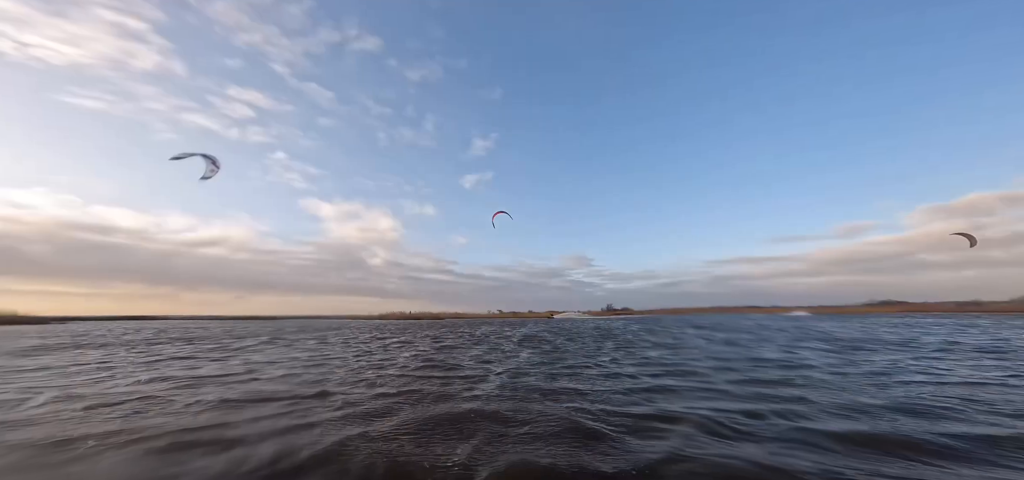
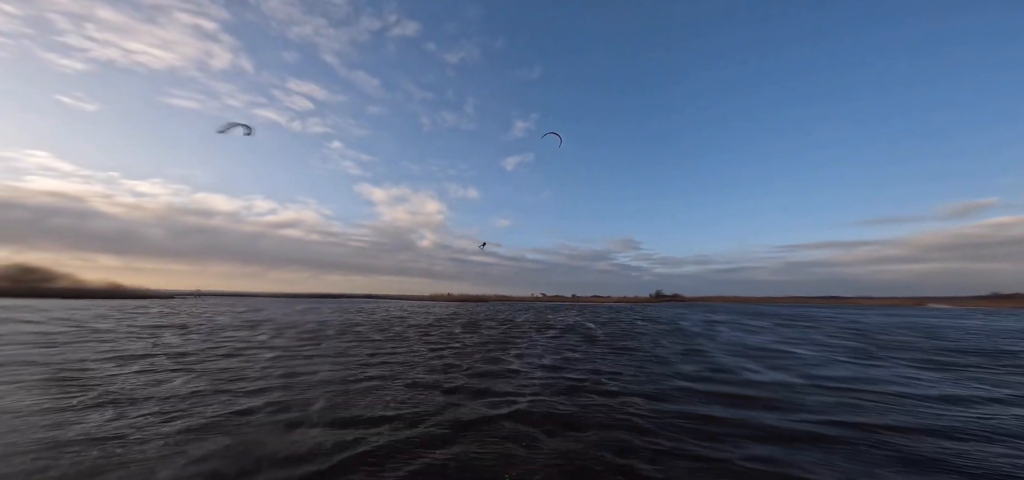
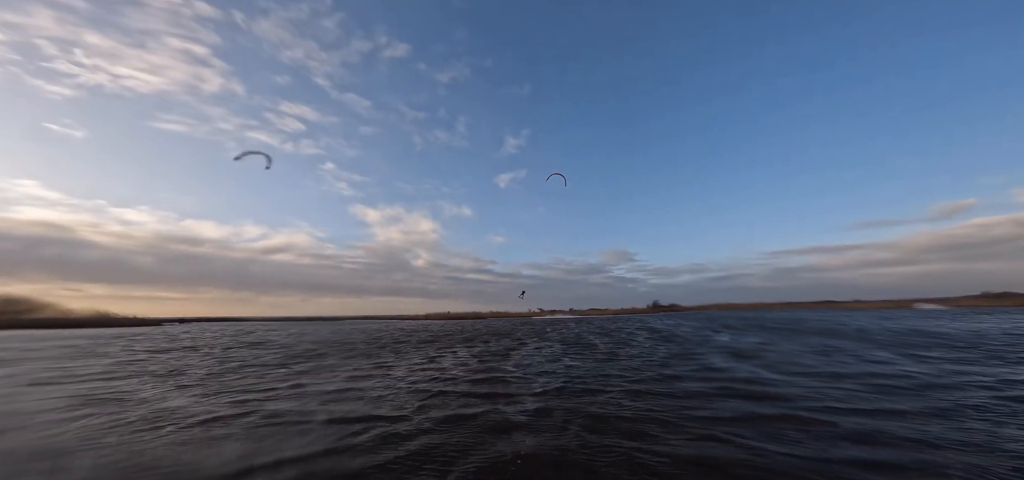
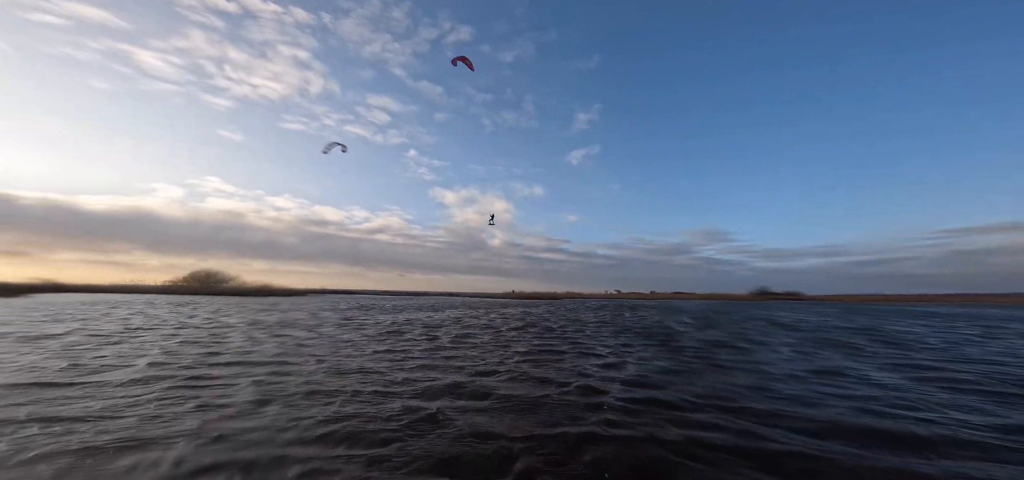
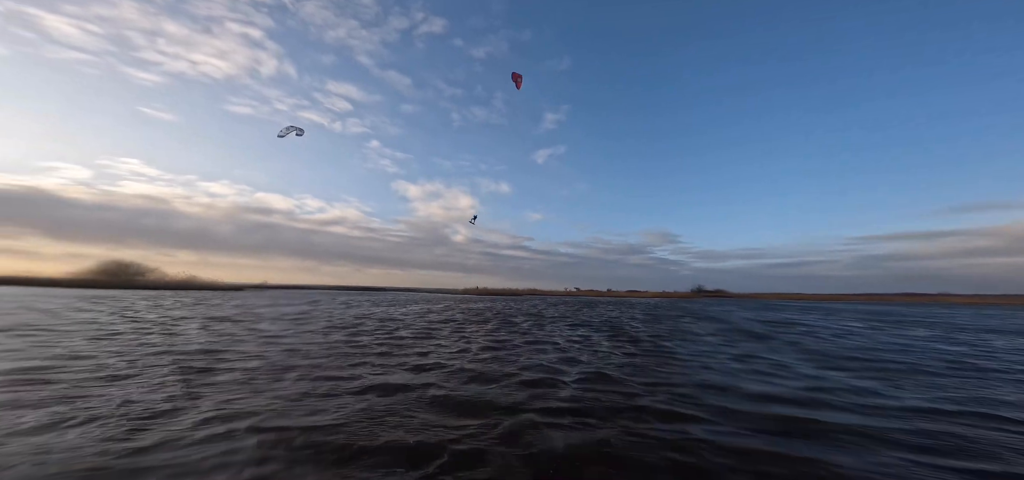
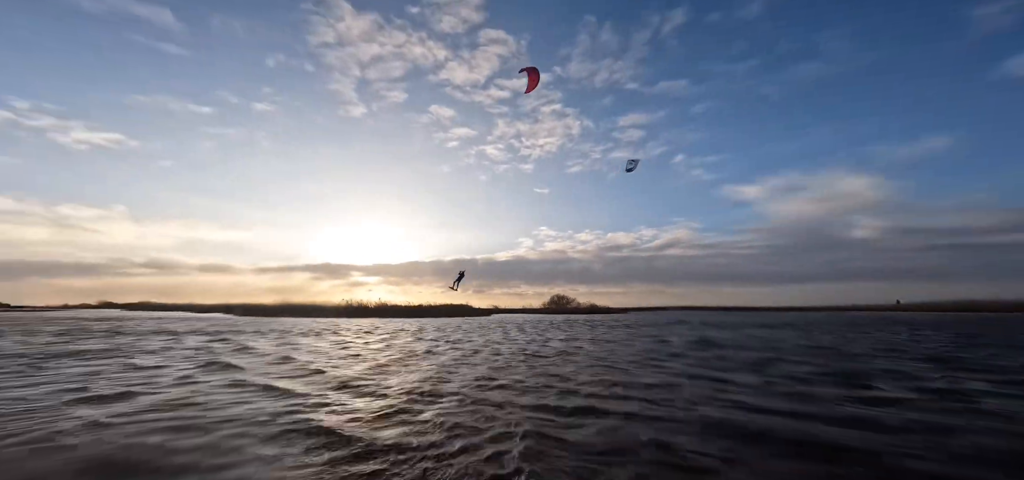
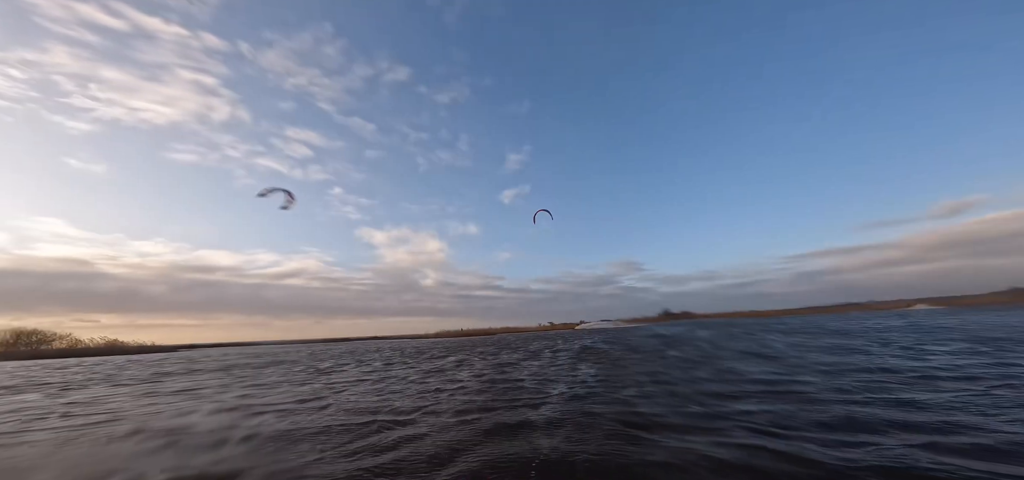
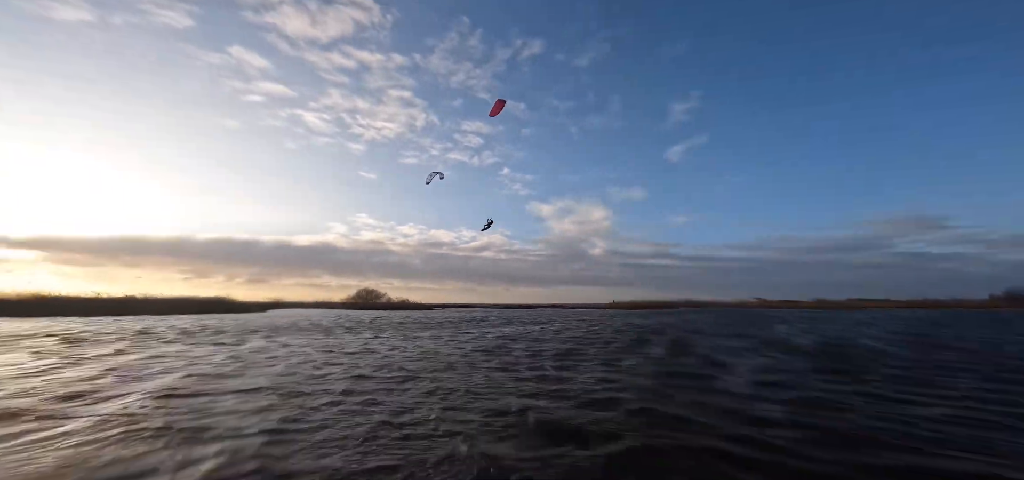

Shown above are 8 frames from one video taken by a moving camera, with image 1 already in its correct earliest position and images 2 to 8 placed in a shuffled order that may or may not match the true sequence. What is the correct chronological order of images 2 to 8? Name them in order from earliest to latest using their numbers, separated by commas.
7, 3, 2, 5, 4, 8, 6
